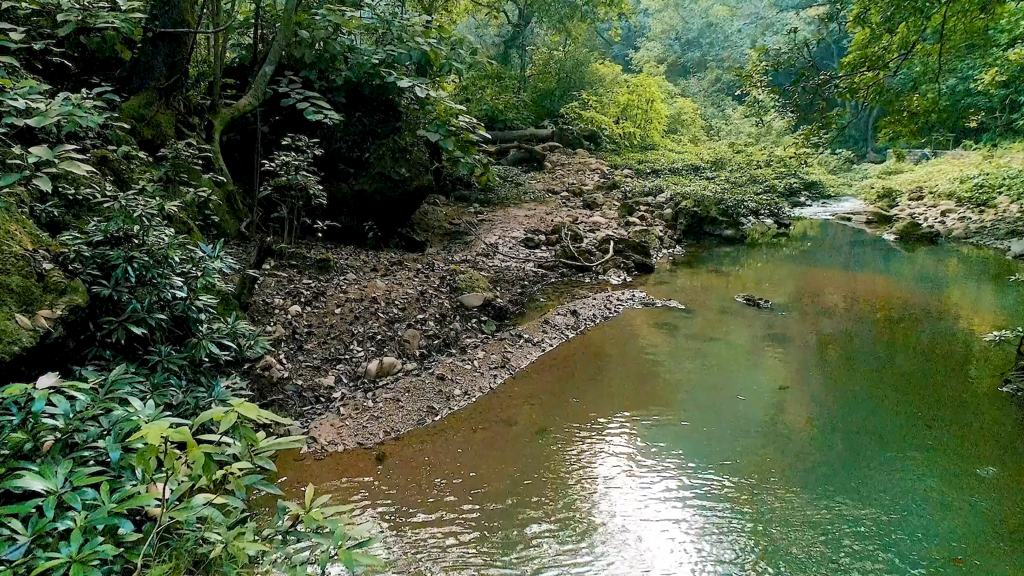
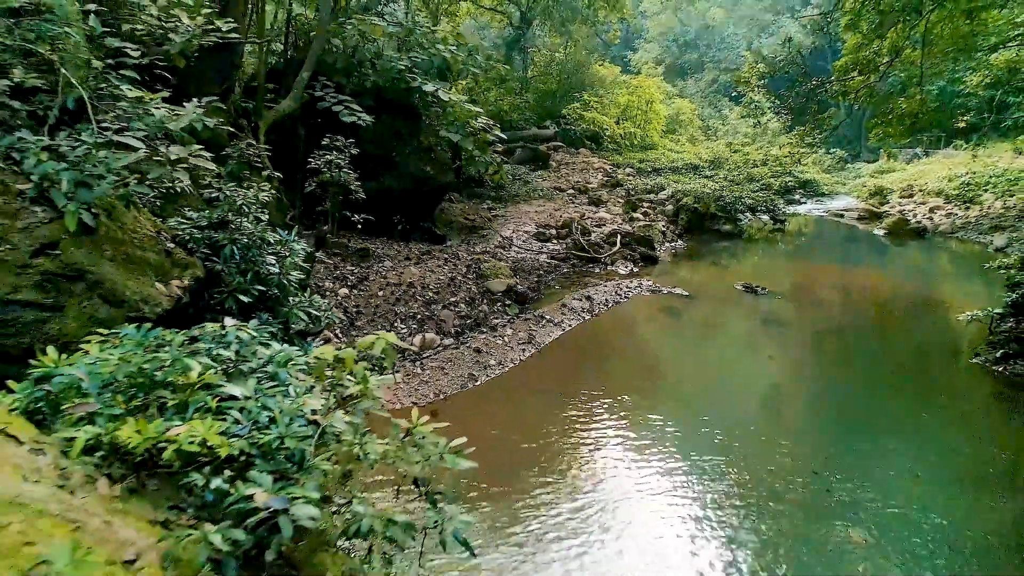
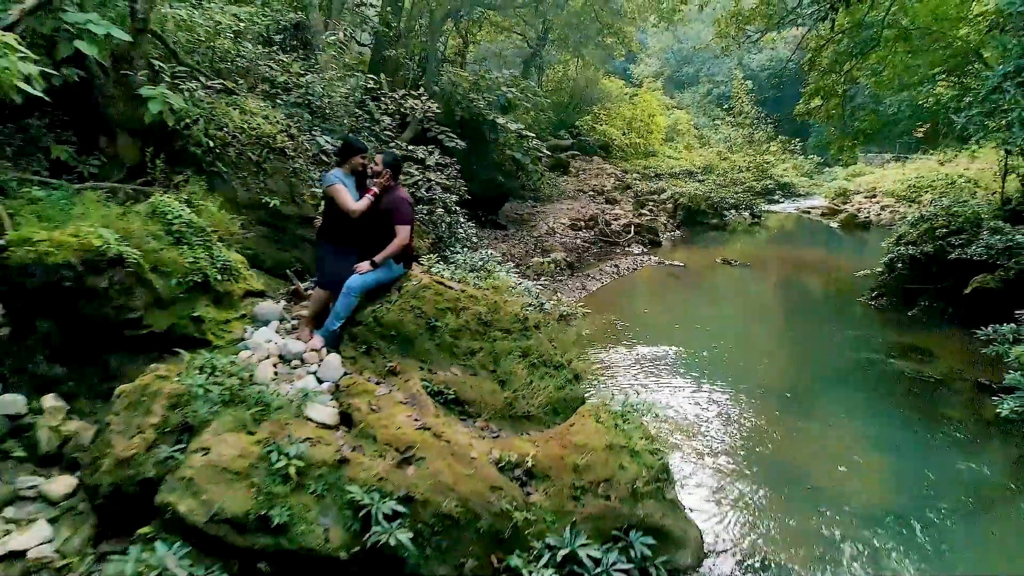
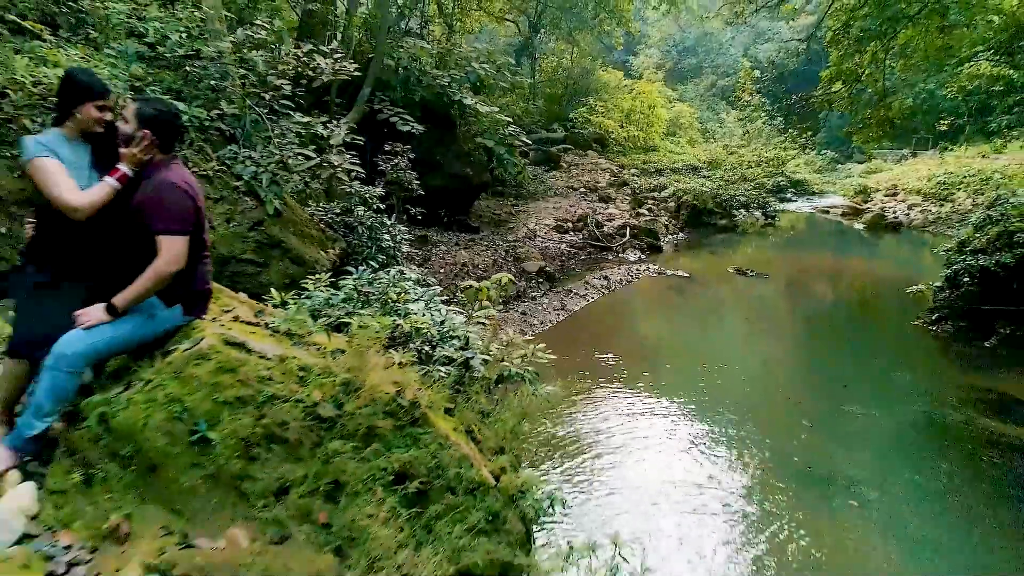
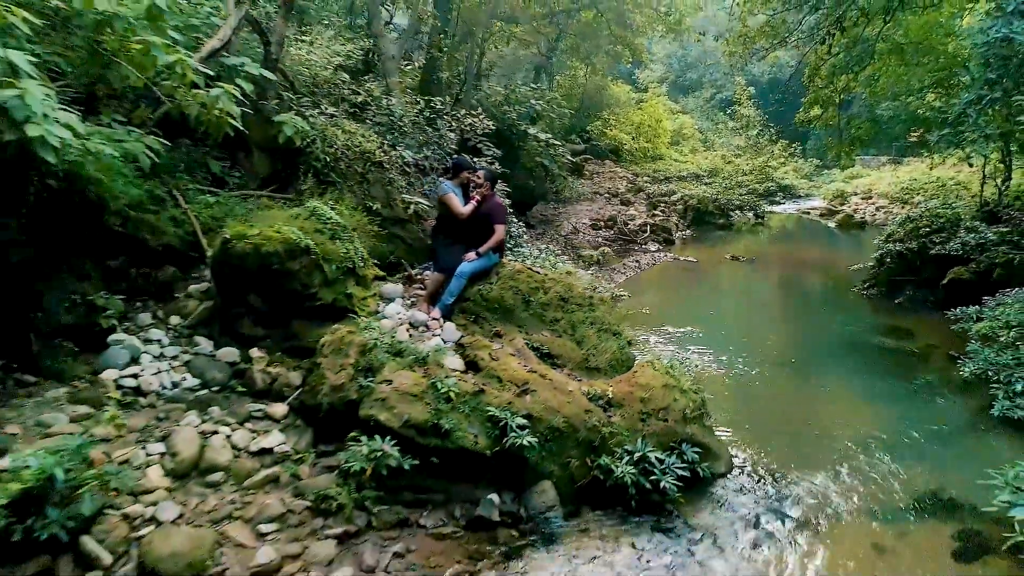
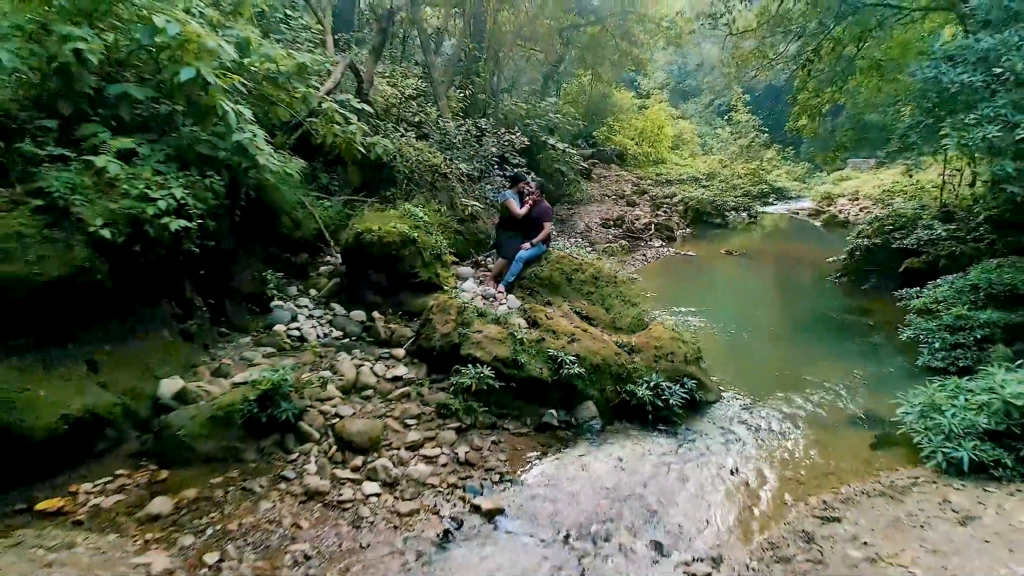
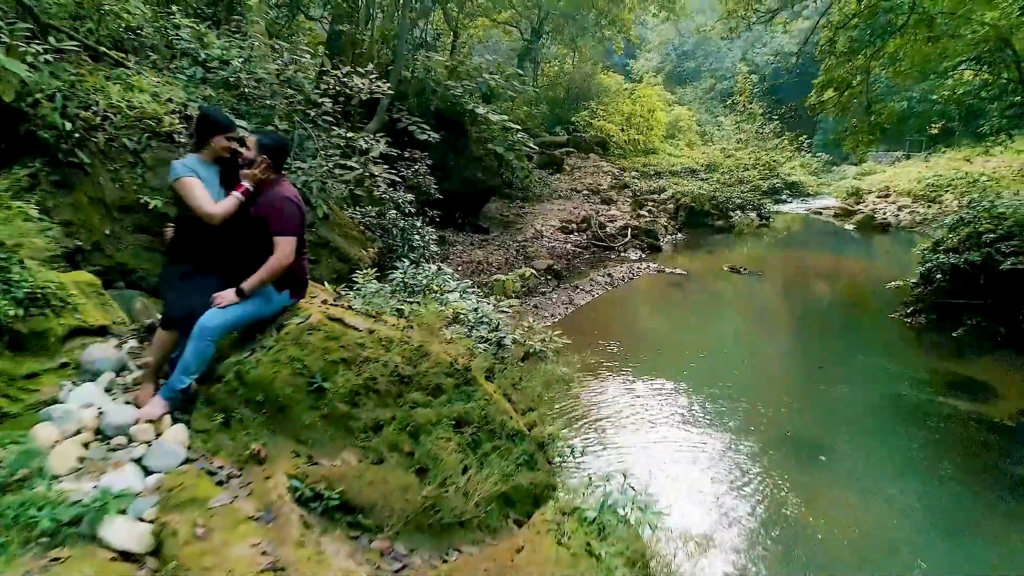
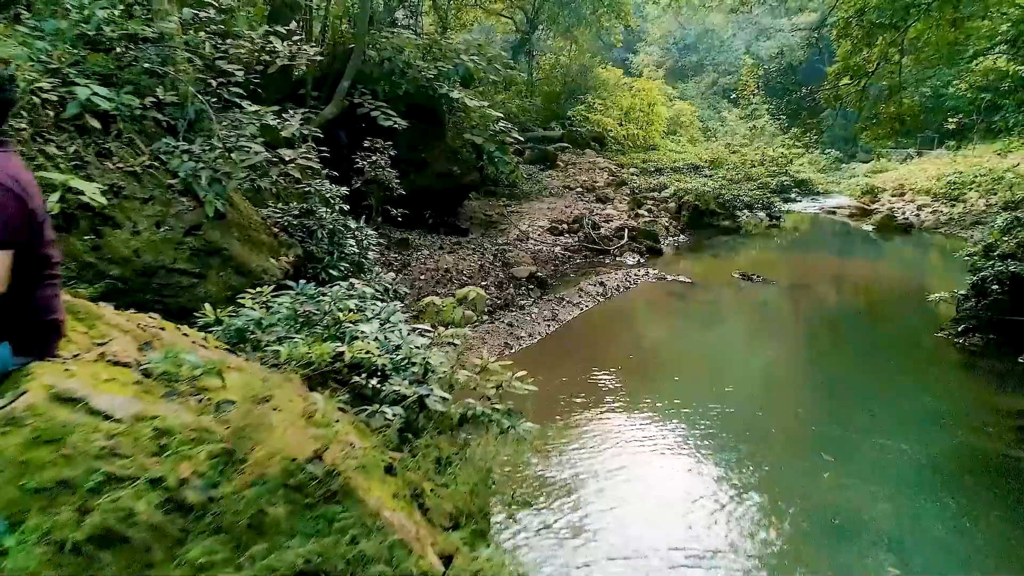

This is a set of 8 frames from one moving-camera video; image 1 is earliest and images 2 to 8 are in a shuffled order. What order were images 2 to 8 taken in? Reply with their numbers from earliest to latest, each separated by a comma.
2, 8, 4, 7, 3, 5, 6
